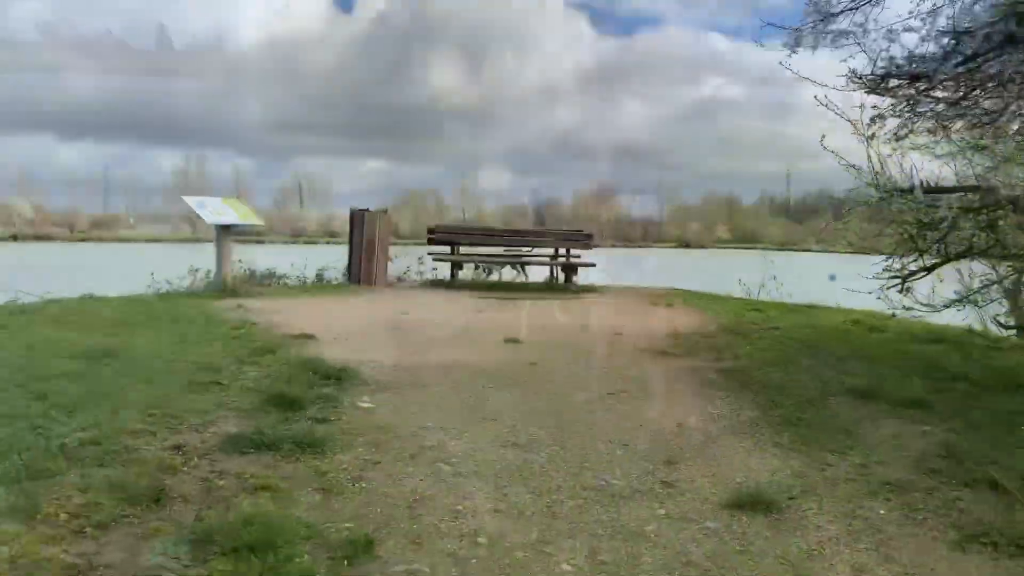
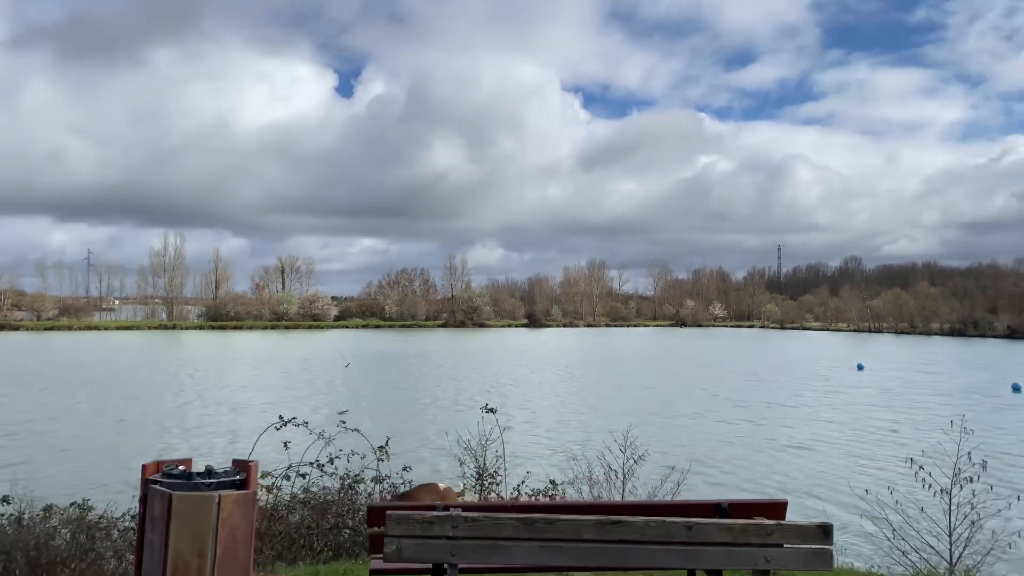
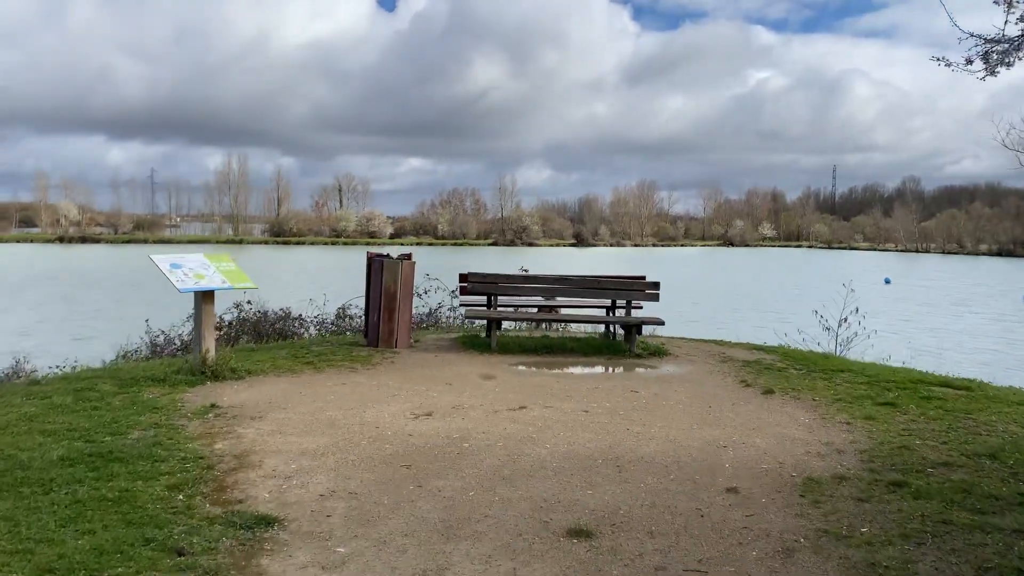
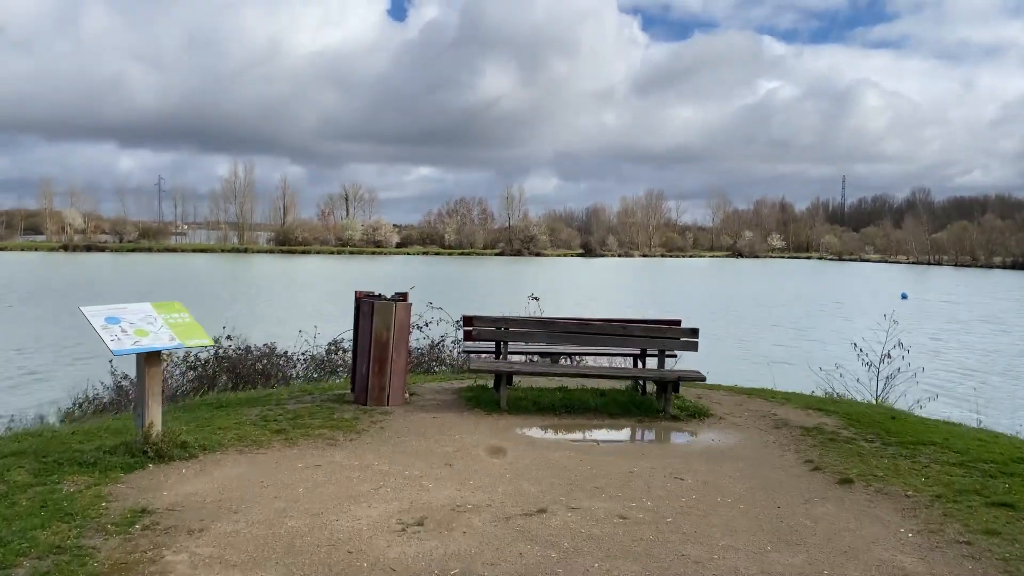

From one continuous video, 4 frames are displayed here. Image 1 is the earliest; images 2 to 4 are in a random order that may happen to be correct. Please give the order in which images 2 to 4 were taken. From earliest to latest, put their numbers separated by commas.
3, 4, 2
